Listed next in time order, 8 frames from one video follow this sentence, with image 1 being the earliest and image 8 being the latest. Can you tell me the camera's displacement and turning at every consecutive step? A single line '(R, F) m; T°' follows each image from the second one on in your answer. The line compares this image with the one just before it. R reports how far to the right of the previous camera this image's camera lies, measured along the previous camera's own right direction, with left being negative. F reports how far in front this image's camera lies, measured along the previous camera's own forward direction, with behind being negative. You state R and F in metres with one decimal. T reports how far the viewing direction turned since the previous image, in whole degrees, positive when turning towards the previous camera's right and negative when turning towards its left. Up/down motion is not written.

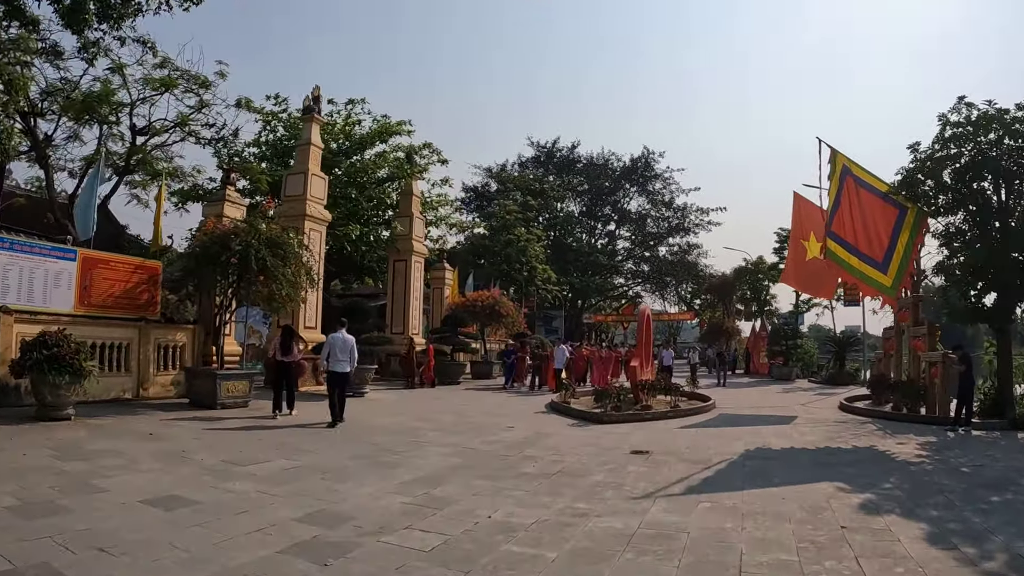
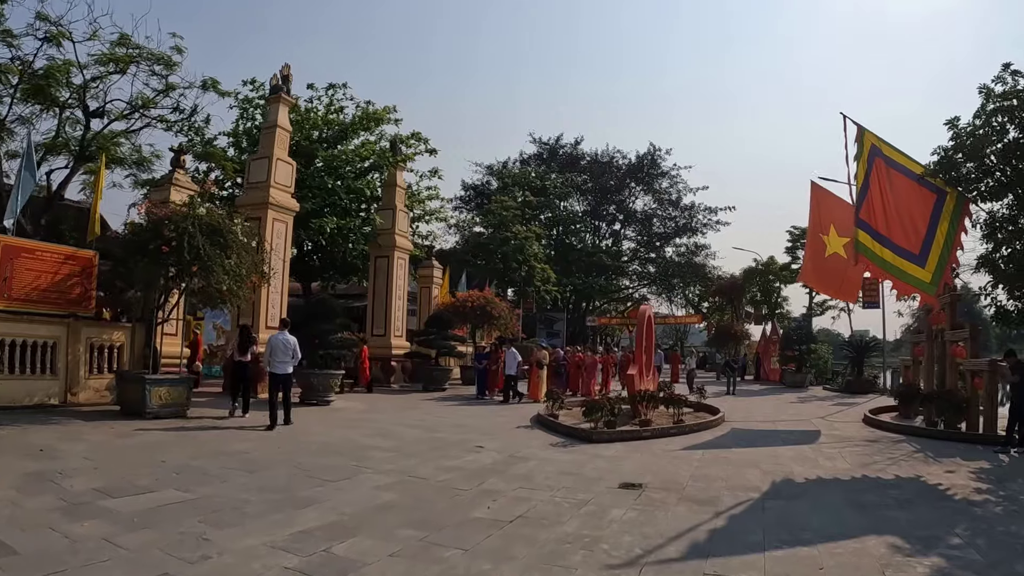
(+0.5, +1.8) m; -1°
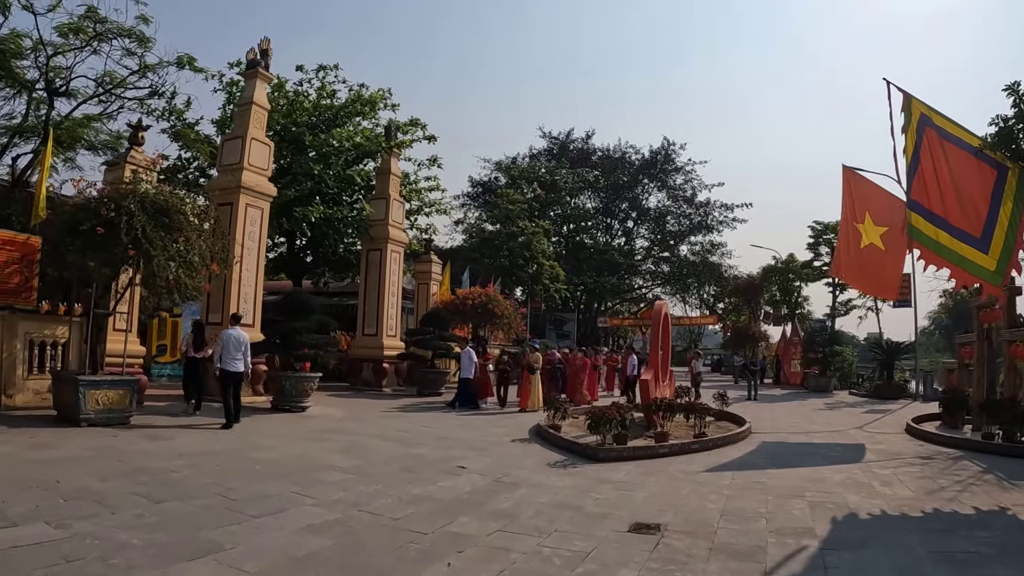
(+0.3, +1.6) m; -1°
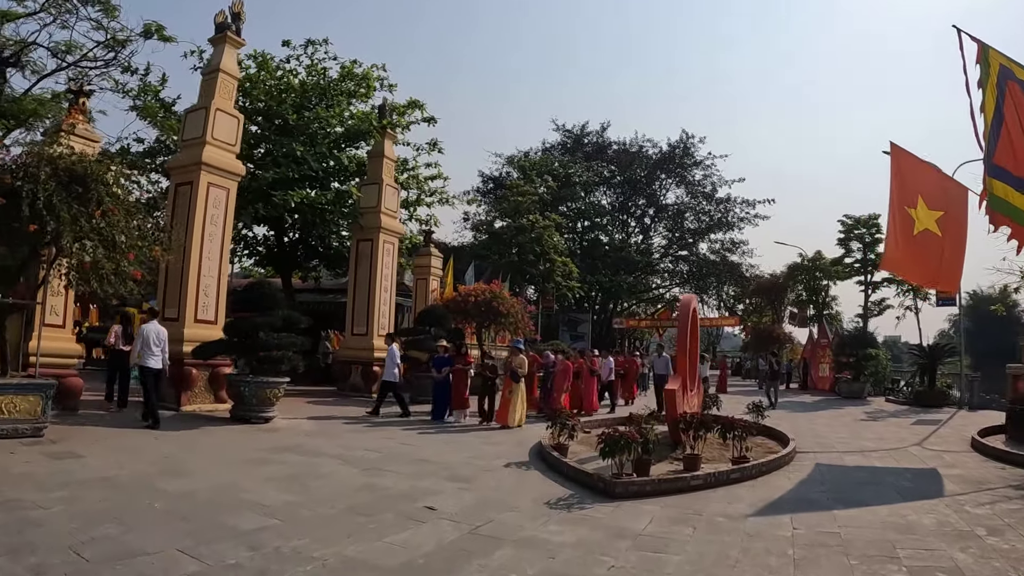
(+0.2, +1.9) m; -1°
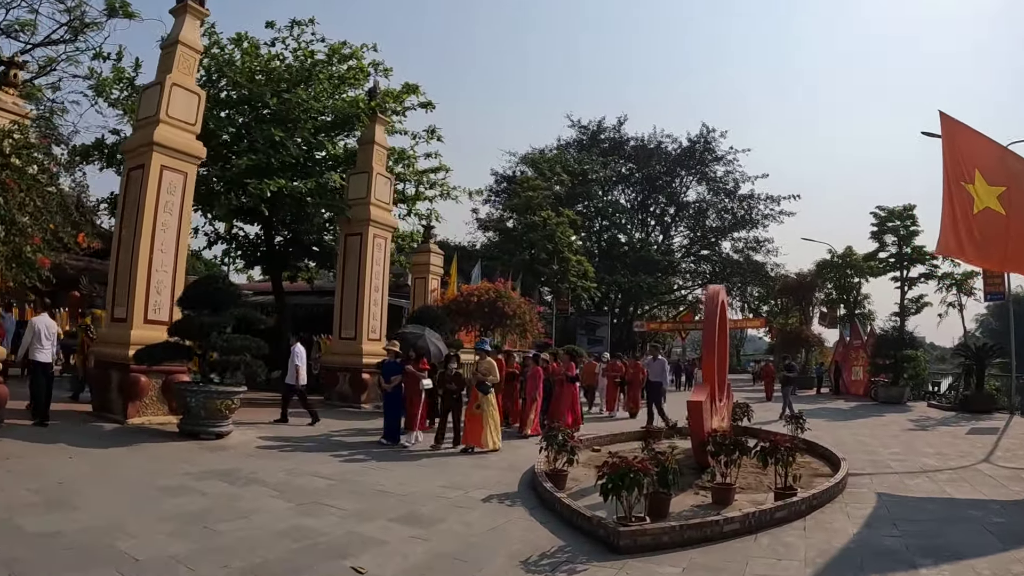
(+0.4, +1.7) m; -2°
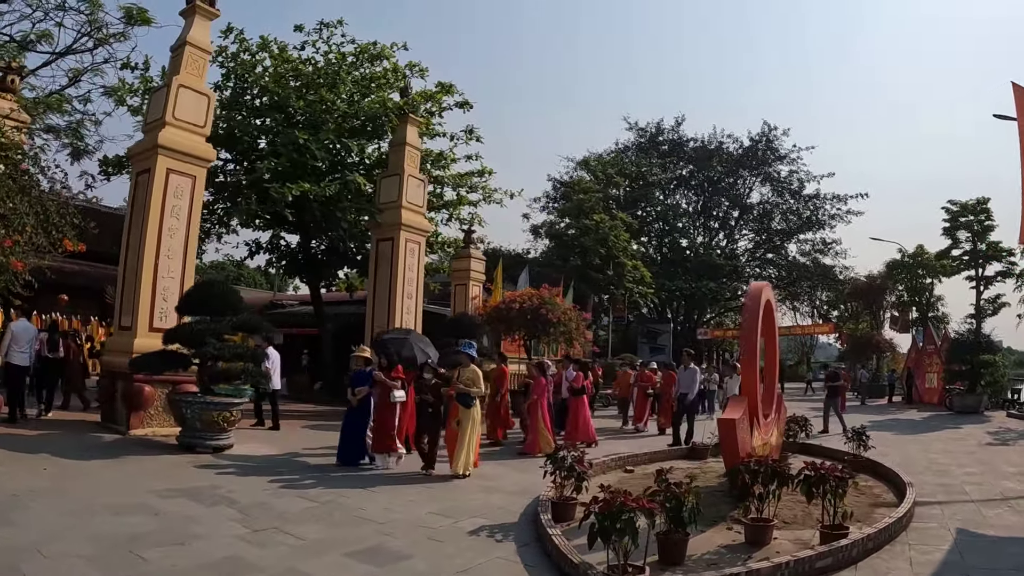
(+0.6, +0.9) m; -5°
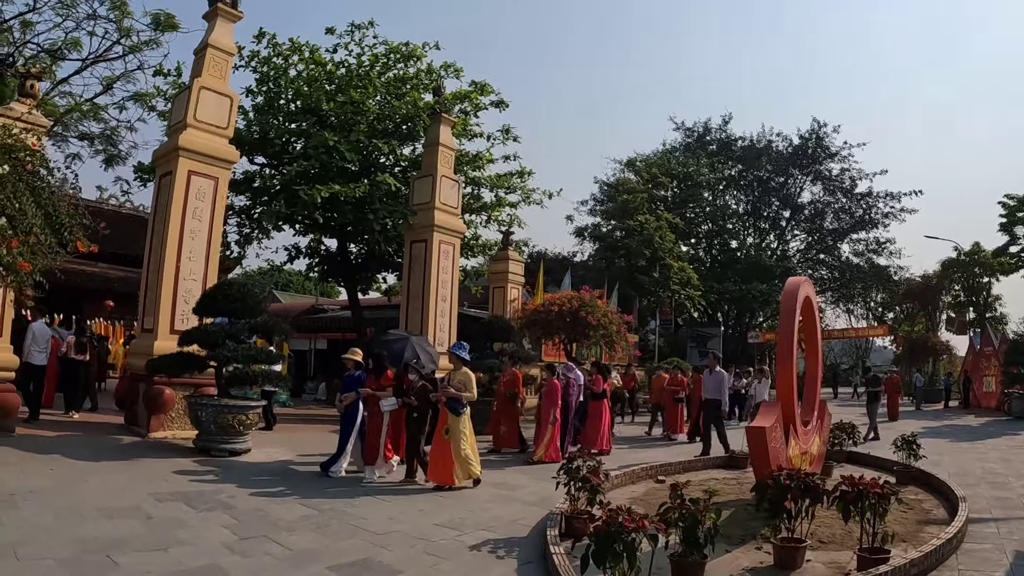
(+0.3, +0.4) m; -4°
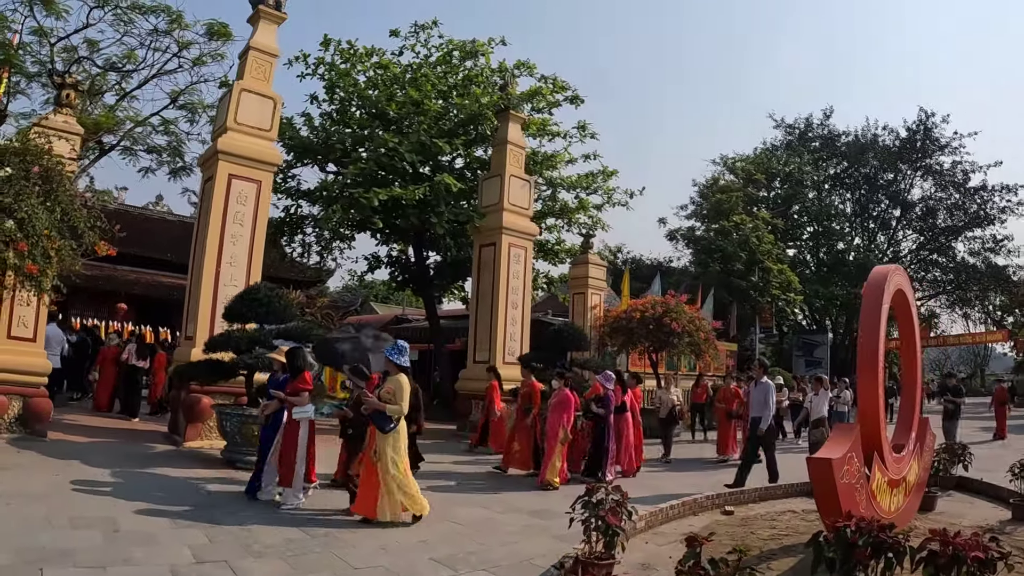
(+0.7, +0.9) m; -9°
